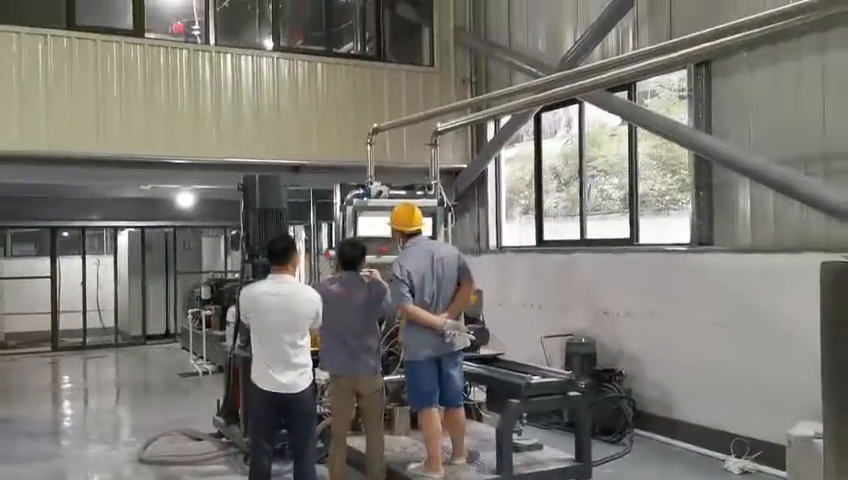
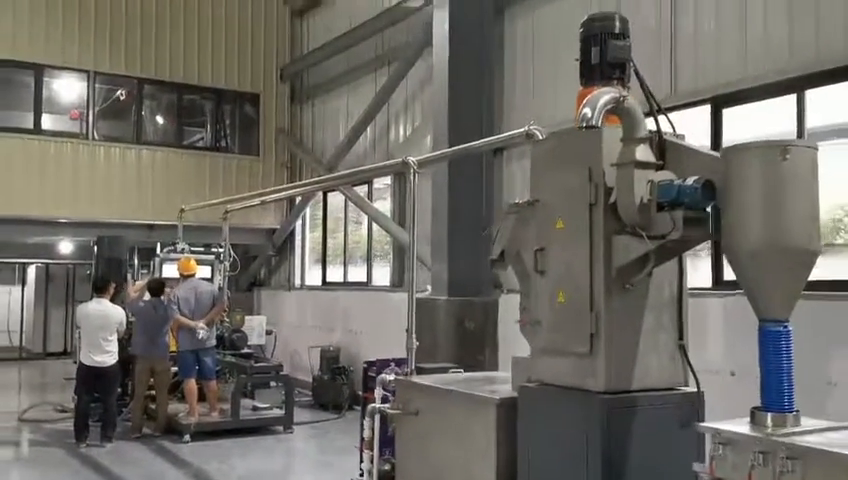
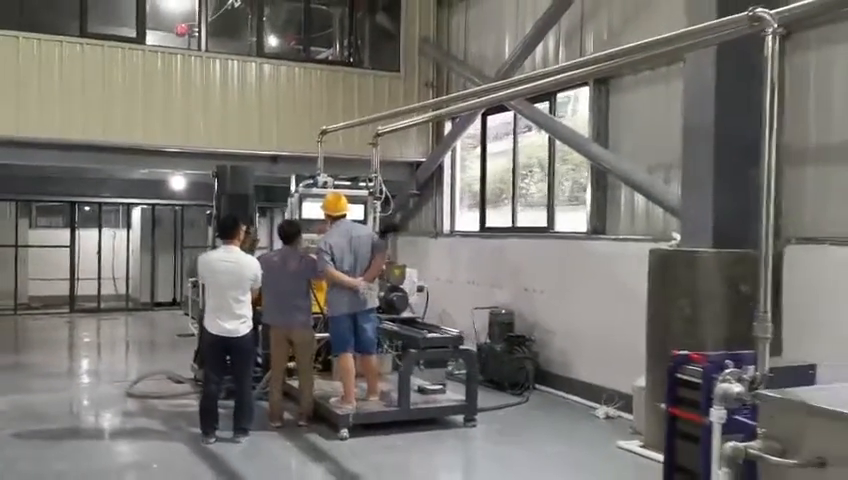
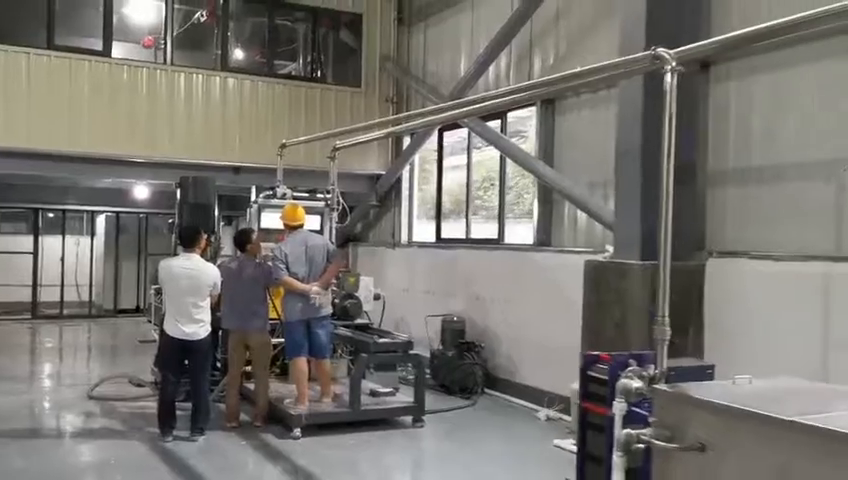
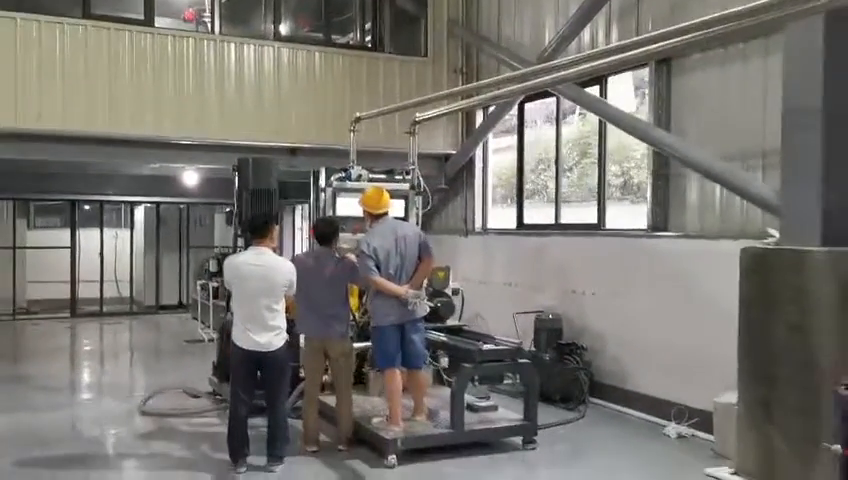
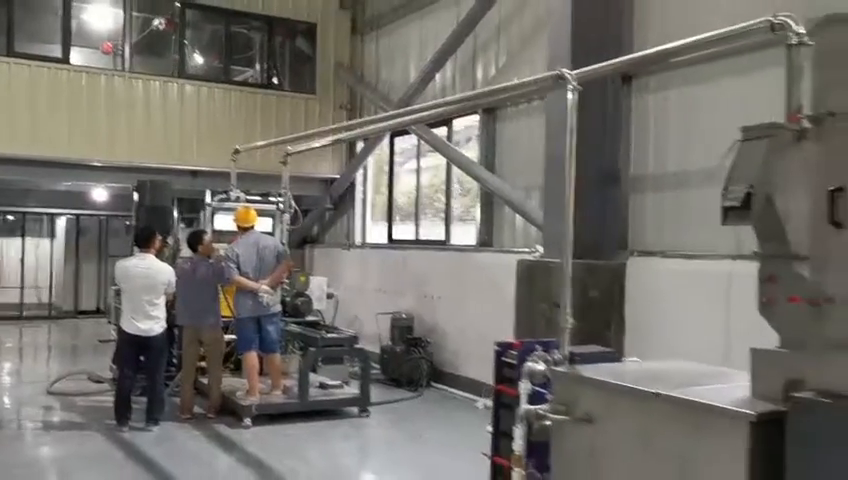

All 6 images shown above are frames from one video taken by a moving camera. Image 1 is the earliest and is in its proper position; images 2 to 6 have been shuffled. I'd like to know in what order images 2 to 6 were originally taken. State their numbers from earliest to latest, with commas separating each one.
5, 3, 4, 6, 2
